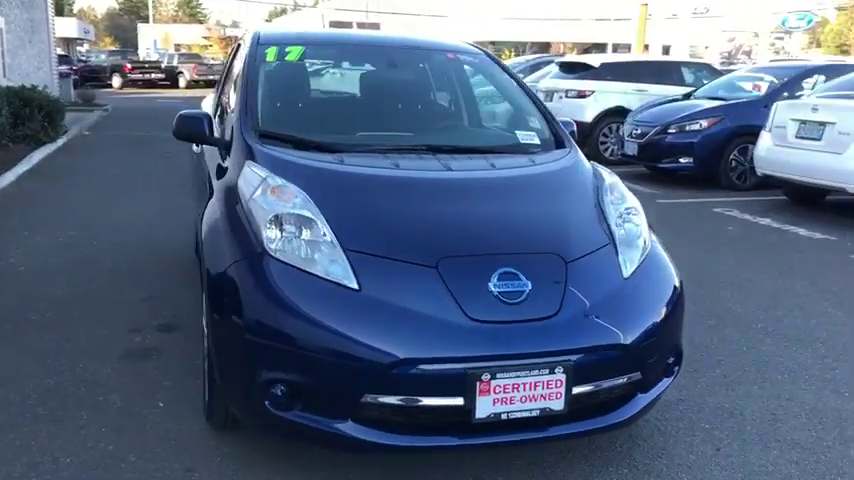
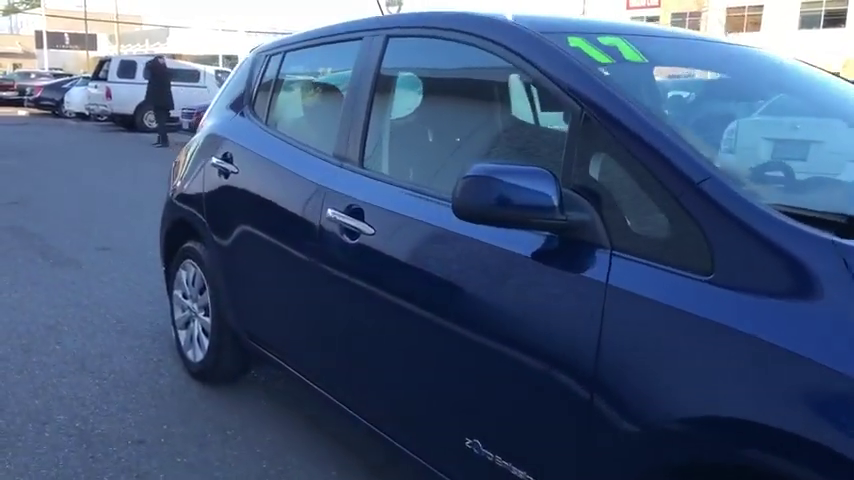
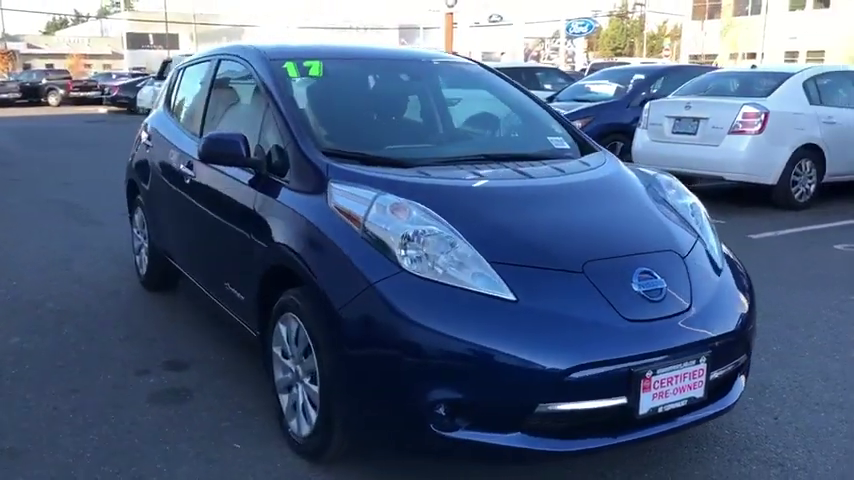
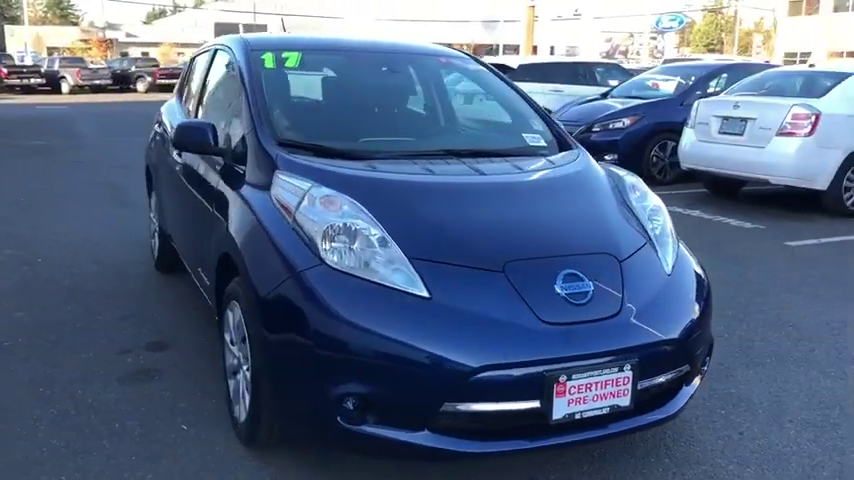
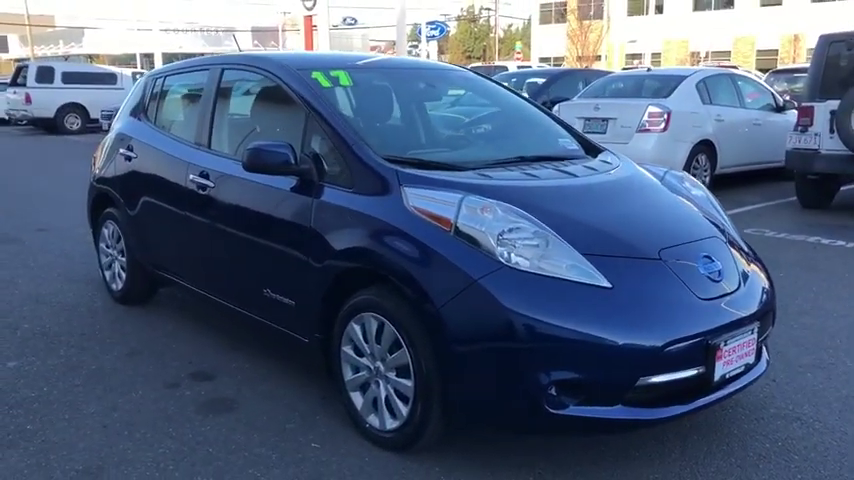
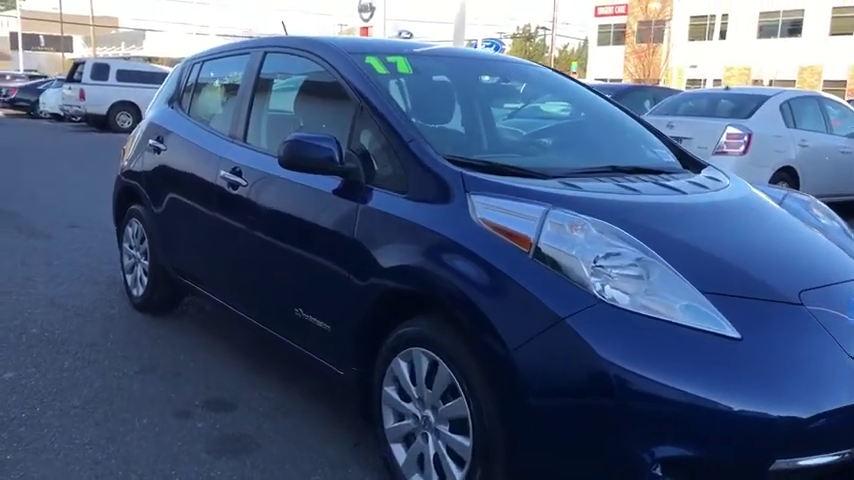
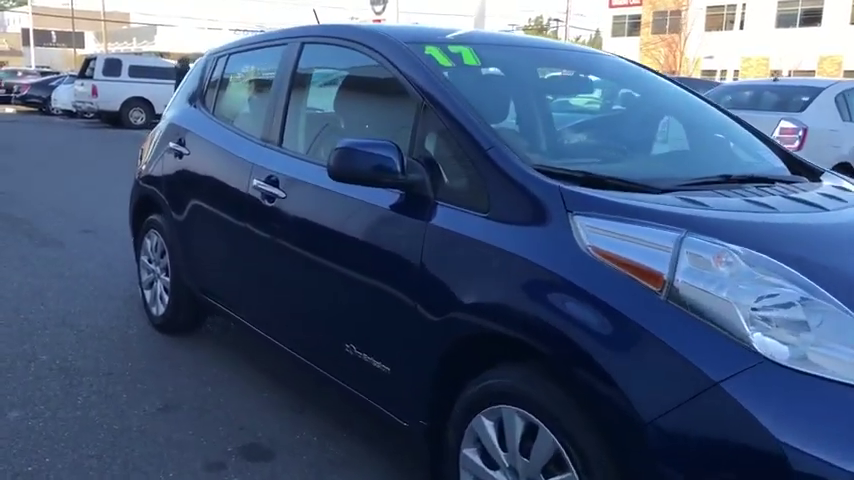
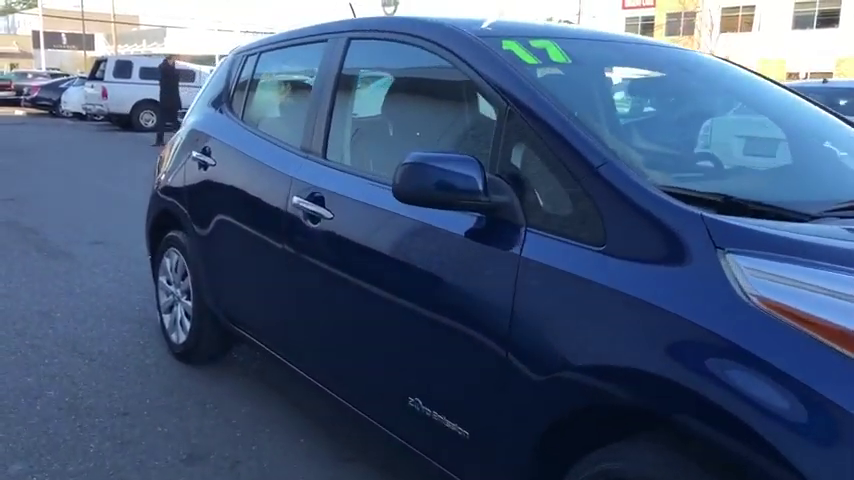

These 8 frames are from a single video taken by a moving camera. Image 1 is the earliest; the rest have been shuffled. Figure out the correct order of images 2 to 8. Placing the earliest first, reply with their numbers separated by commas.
4, 3, 5, 6, 7, 8, 2
